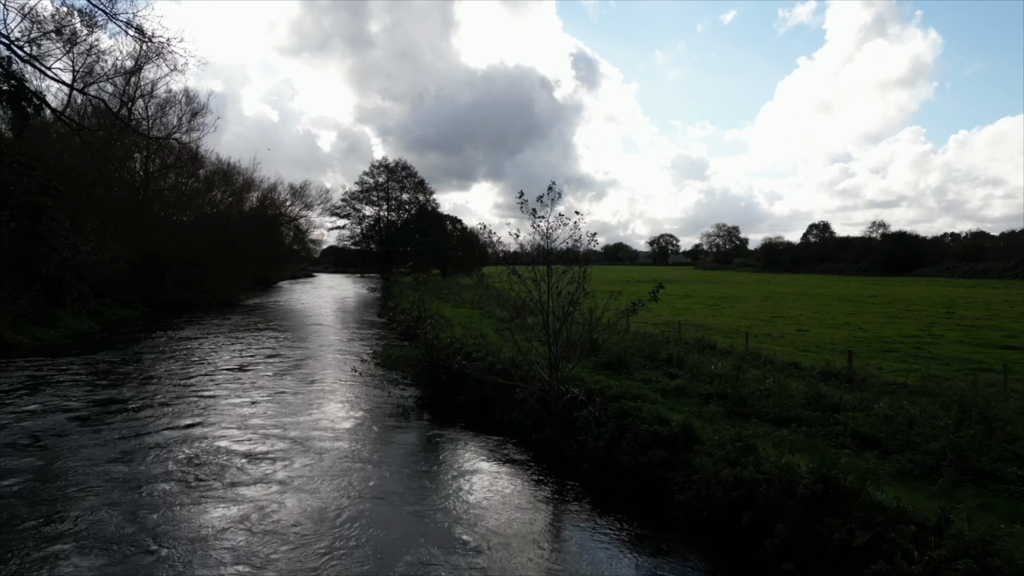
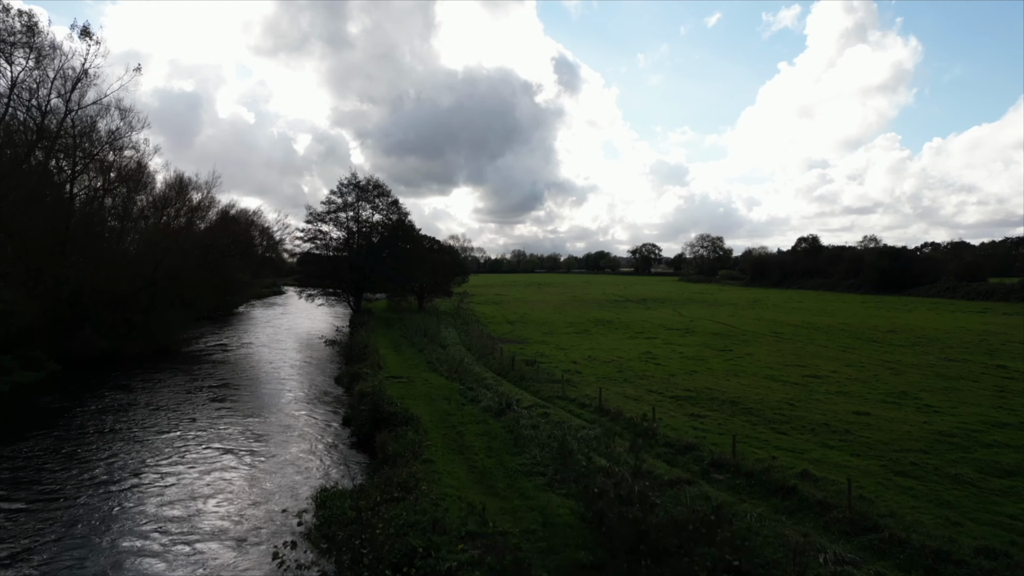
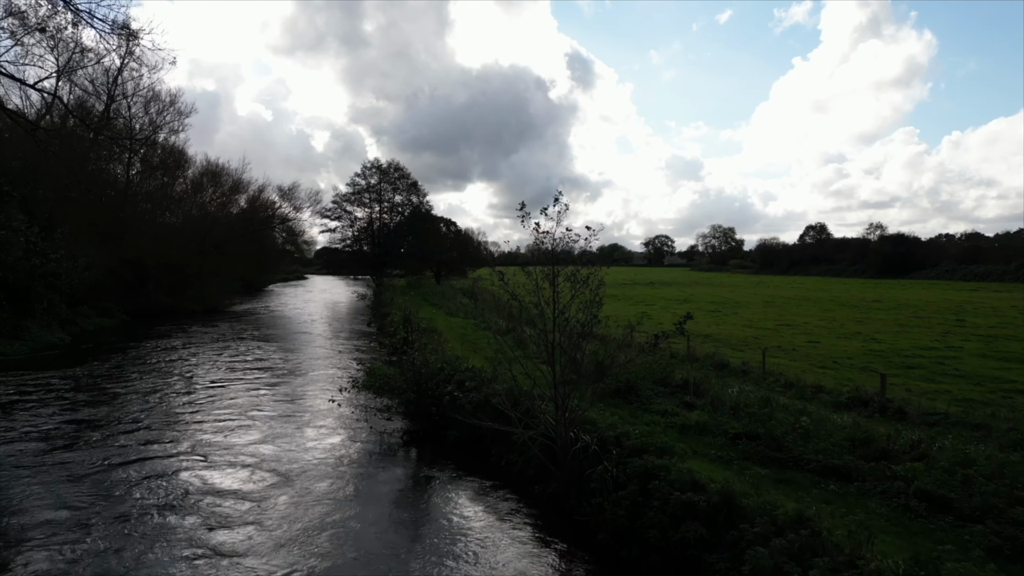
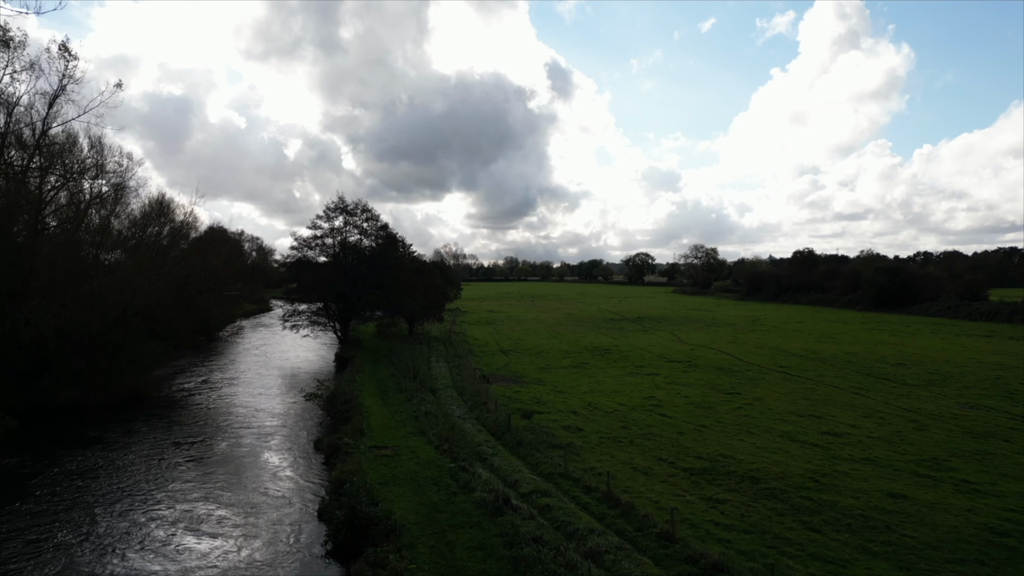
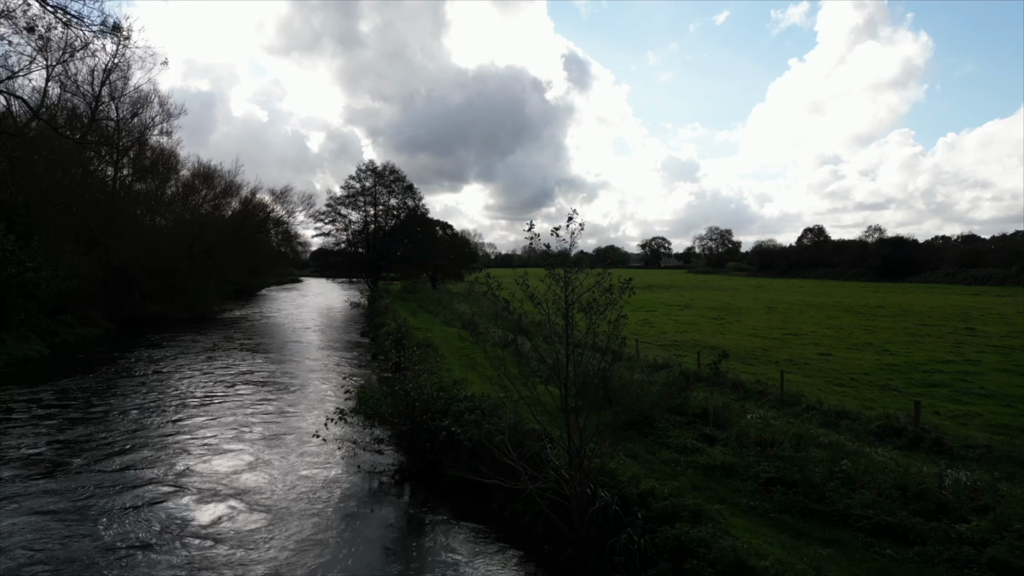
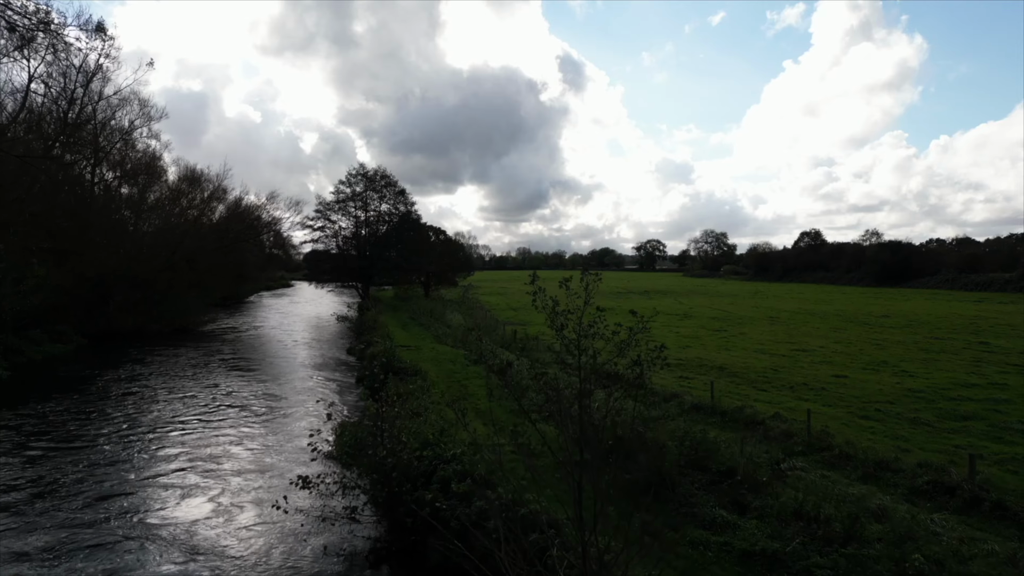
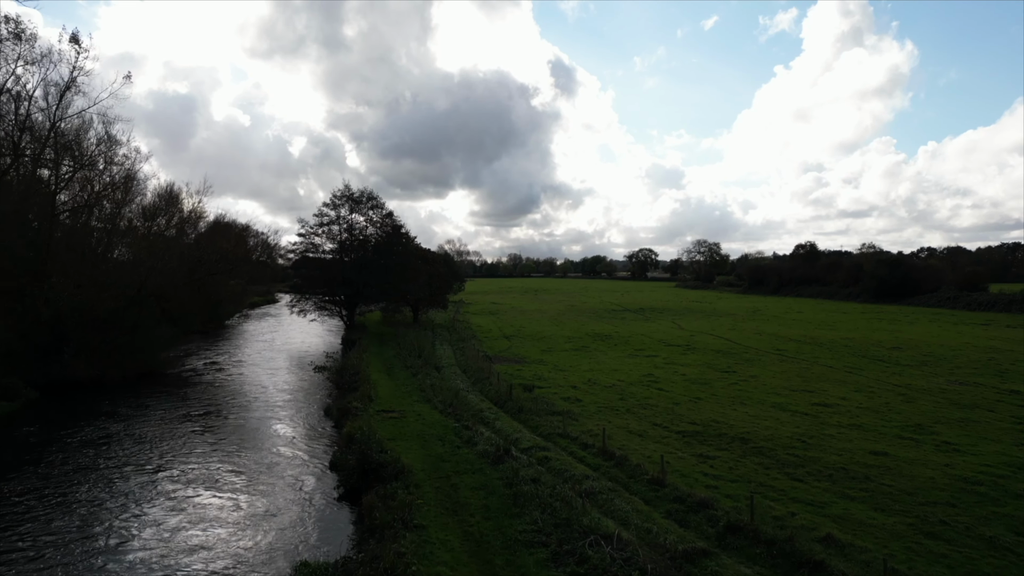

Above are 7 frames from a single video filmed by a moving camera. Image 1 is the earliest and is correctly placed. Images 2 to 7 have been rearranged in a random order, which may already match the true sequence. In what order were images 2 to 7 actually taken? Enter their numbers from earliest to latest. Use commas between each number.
3, 5, 6, 2, 7, 4
